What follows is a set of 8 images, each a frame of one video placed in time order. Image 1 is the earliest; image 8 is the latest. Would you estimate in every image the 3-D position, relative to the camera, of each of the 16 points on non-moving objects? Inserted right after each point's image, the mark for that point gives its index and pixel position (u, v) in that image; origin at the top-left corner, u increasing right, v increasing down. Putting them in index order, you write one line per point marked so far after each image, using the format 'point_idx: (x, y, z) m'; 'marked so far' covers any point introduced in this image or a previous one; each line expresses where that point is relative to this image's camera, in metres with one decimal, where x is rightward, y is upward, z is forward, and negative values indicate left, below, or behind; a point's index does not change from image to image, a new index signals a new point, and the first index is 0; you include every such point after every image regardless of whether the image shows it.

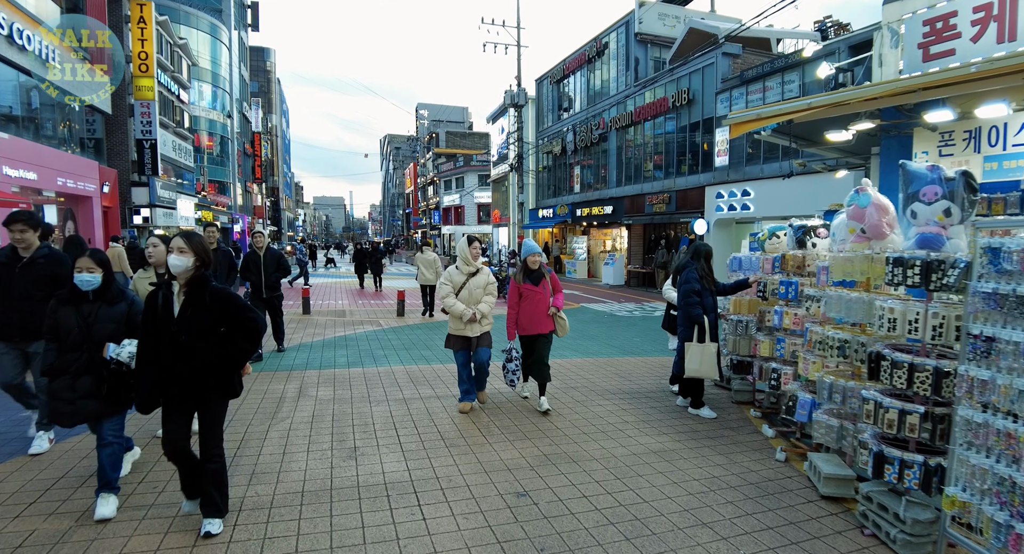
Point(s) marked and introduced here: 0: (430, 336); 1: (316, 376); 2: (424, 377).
0: (-1.5, -1.1, +10.6) m
1: (-2.5, -1.3, +7.1) m
2: (-1.1, -1.3, +7.2) m
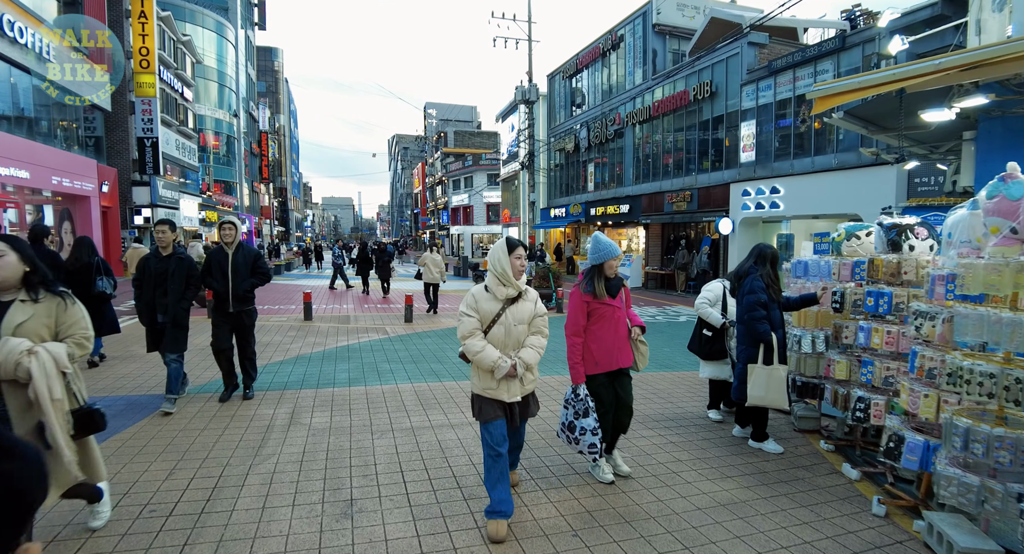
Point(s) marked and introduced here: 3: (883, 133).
0: (-1.2, -1.2, +9.7) m
1: (-2.2, -1.4, +6.2) m
2: (-0.9, -1.4, +6.3) m
3: (+4.3, +1.7, +6.5) m
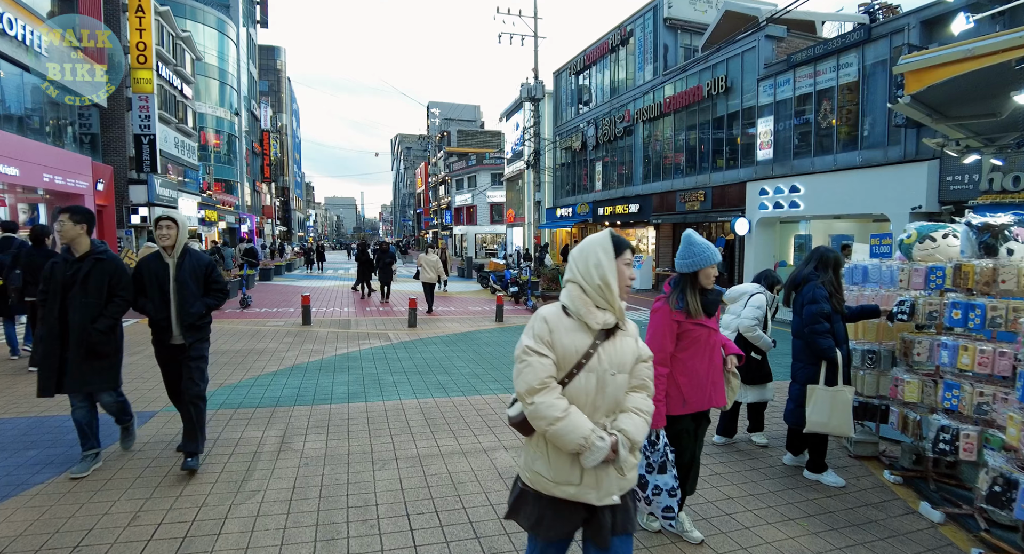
0: (-1.0, -1.2, +9.1) m
1: (-2.1, -1.4, +5.6) m
2: (-0.7, -1.4, +5.6) m
3: (+4.5, +1.6, +5.9) m
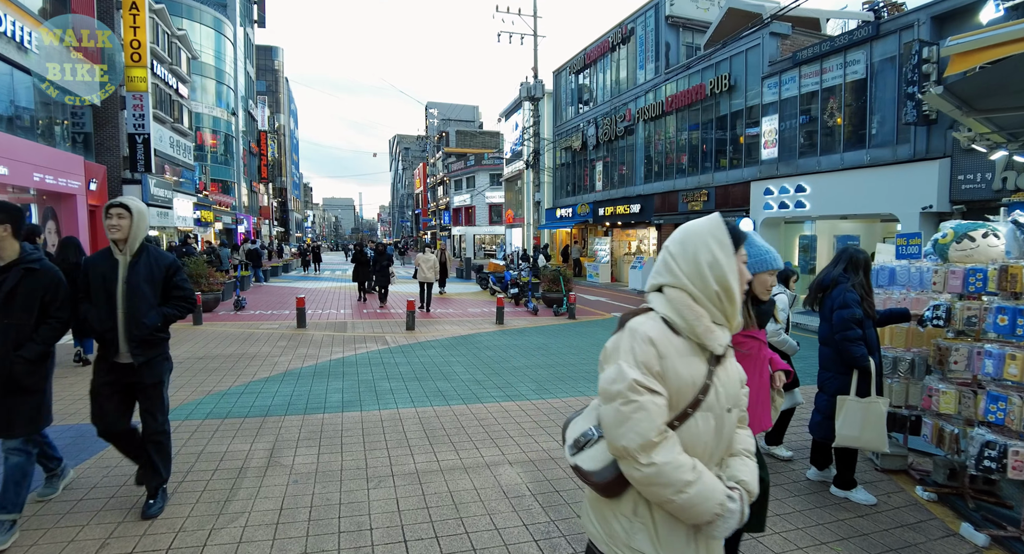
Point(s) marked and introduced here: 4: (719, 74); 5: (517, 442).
0: (-1.0, -1.3, +8.7) m
1: (-2.0, -1.4, +5.3) m
2: (-0.7, -1.4, +5.3) m
3: (+4.5, +1.6, +5.6) m
4: (+7.0, +6.8, +18.8) m
5: (0.0, -1.5, +5.0) m
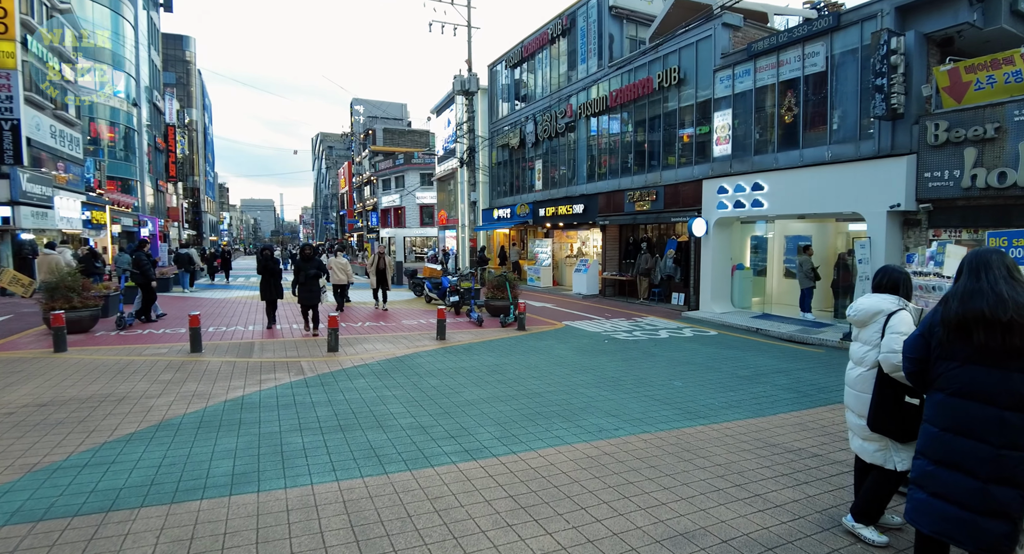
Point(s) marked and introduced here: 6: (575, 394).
0: (-1.6, -1.4, +7.0) m
1: (-2.2, -1.6, +3.4) m
2: (-0.9, -1.6, +3.6) m
3: (+4.2, +1.5, +4.6) m
4: (+5.0, +6.7, +18.0) m
5: (-0.1, -1.6, +3.4) m
6: (+0.8, -1.5, +7.0) m
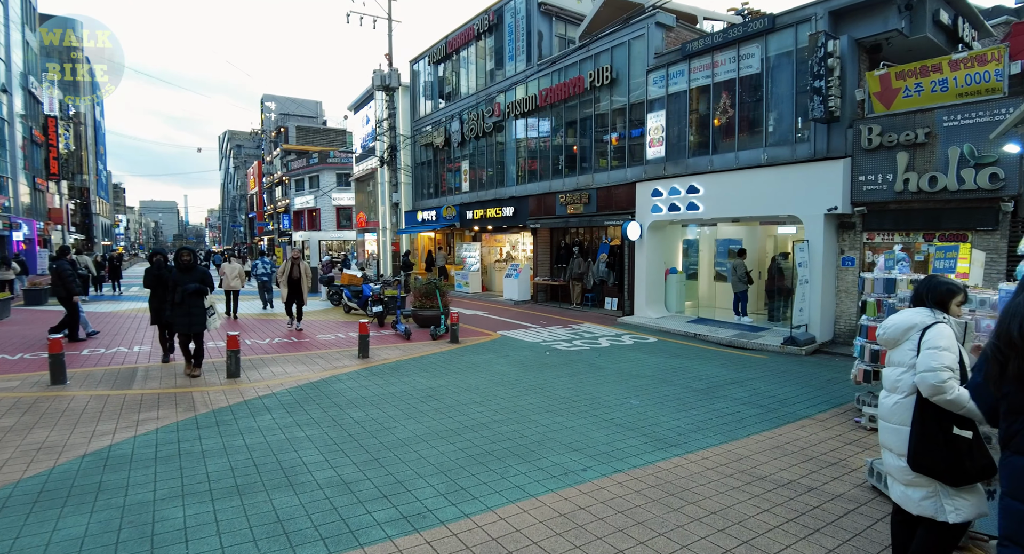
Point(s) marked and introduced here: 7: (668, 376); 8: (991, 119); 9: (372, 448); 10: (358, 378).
0: (-2.2, -1.6, +5.7) m
1: (-2.3, -1.7, +2.1) m
2: (-1.0, -1.7, +2.5) m
3: (+3.9, +1.5, +4.1) m
4: (+2.7, +6.6, +17.5) m
5: (-0.2, -1.7, +2.3) m
6: (+0.1, -1.6, +6.1) m
7: (+2.5, -1.6, +9.0) m
8: (+8.0, +2.6, +9.4) m
9: (-1.3, -1.6, +5.2) m
10: (-2.2, -1.5, +8.2) m
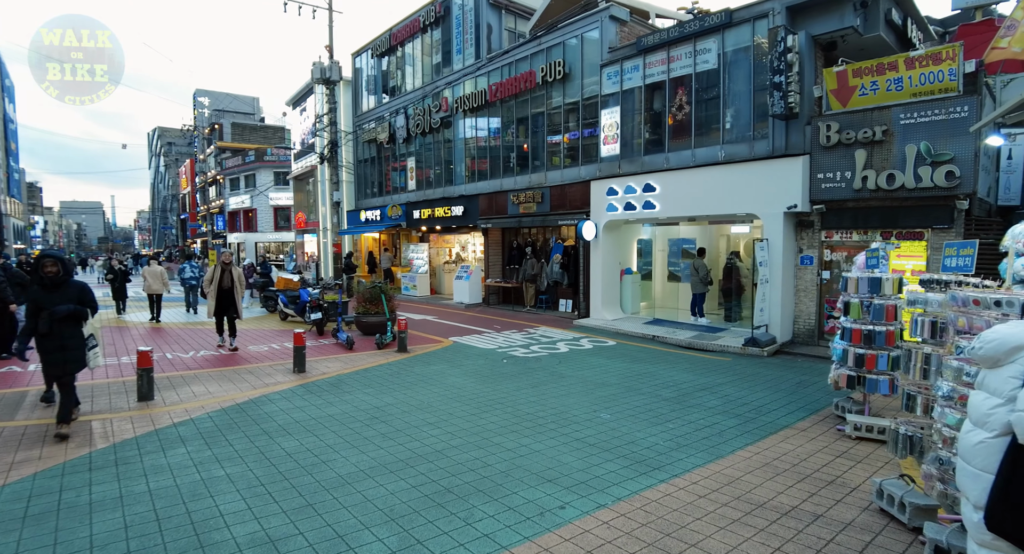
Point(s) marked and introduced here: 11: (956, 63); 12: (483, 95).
0: (-2.5, -1.6, +4.8) m
1: (-2.3, -1.7, +1.2) m
2: (-1.0, -1.7, +1.7) m
3: (+3.7, +1.5, +3.8) m
4: (+1.2, +6.5, +17.0) m
5: (-0.2, -1.7, +1.6) m
6: (-0.2, -1.6, +5.3) m
7: (+1.9, -1.6, +8.5) m
8: (+7.2, +2.7, +9.4) m
9: (-1.5, -1.6, +4.3) m
10: (-2.8, -1.5, +7.2) m
11: (+7.4, +3.6, +9.4) m
12: (-1.0, +6.3, +19.5) m
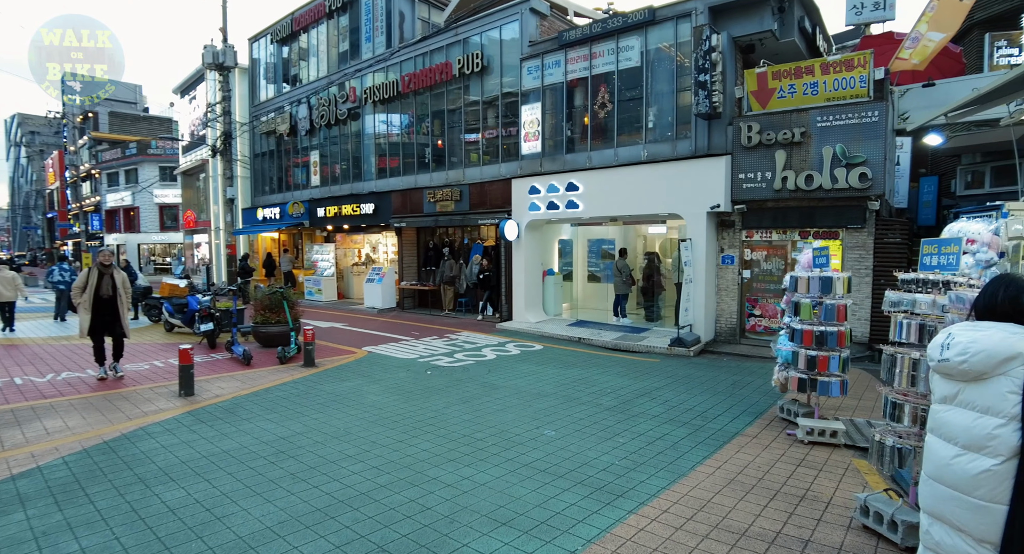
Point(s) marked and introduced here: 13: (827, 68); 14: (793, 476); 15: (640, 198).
0: (-2.8, -1.7, +3.6) m
1: (-2.0, -1.8, +0.1) m
2: (-0.9, -1.7, +0.8) m
3: (+3.4, +1.5, +3.6) m
4: (-1.3, +6.5, +16.3) m
5: (-0.1, -1.8, +0.8) m
6: (-0.7, -1.7, +4.5) m
7: (+0.9, -1.6, +8.0) m
8: (+6.0, +2.7, +9.7) m
9: (-1.8, -1.7, +3.3) m
10: (-3.5, -1.6, +6.0) m
11: (+6.1, +3.6, +9.7) m
12: (-3.8, +6.2, +18.4) m
13: (+5.6, +3.8, +10.1) m
14: (+2.5, -1.7, +4.9) m
15: (+2.8, +1.7, +12.2) m
